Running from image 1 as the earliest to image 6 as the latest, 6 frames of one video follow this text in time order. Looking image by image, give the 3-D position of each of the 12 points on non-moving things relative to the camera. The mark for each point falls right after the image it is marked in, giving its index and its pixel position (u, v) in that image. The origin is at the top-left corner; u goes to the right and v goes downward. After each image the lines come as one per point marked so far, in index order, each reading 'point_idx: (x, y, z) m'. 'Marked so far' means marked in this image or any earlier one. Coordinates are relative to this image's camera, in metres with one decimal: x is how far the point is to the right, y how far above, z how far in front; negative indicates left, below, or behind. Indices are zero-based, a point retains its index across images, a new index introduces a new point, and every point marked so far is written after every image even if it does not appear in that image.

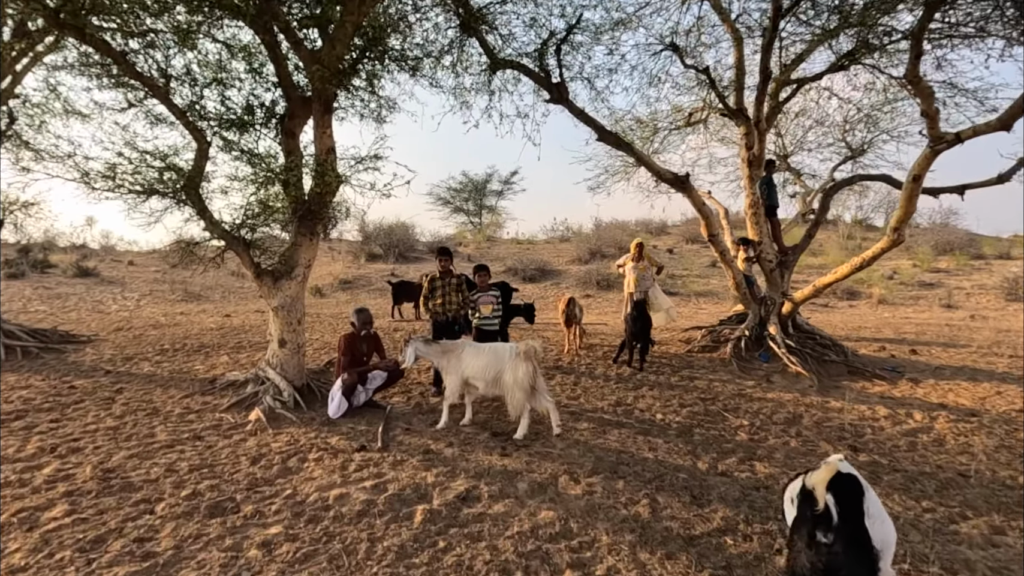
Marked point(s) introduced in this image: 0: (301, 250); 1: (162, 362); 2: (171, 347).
0: (-2.7, +0.5, +6.9) m
1: (-5.9, -1.3, +9.1) m
2: (-6.7, -1.1, +10.5) m
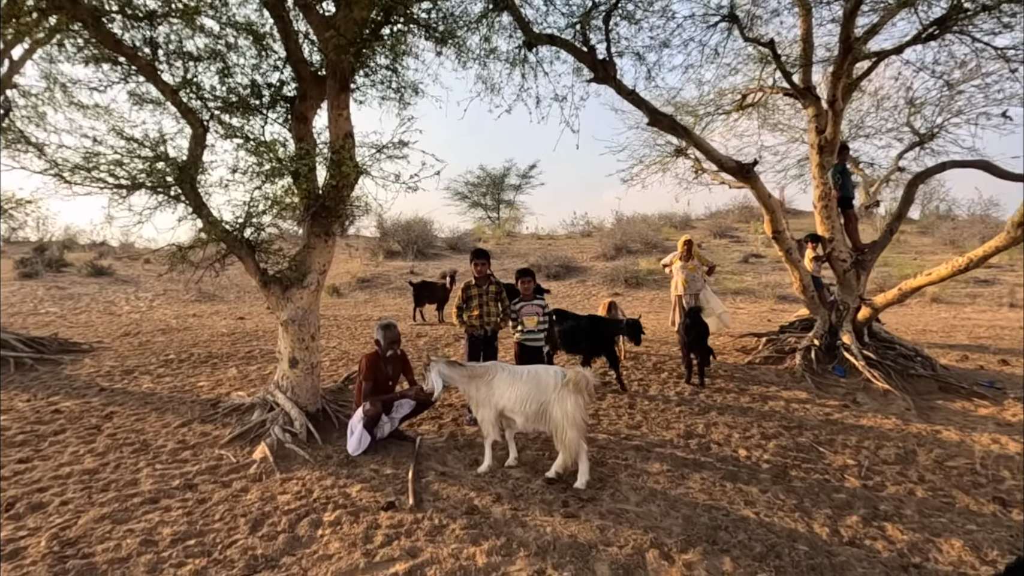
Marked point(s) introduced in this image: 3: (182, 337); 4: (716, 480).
0: (-2.2, +0.4, +5.9) m
1: (-5.3, -1.4, +8.2) m
2: (-6.0, -1.2, +9.6) m
3: (-7.4, -1.1, +11.9) m
4: (+1.8, -1.7, +4.8) m
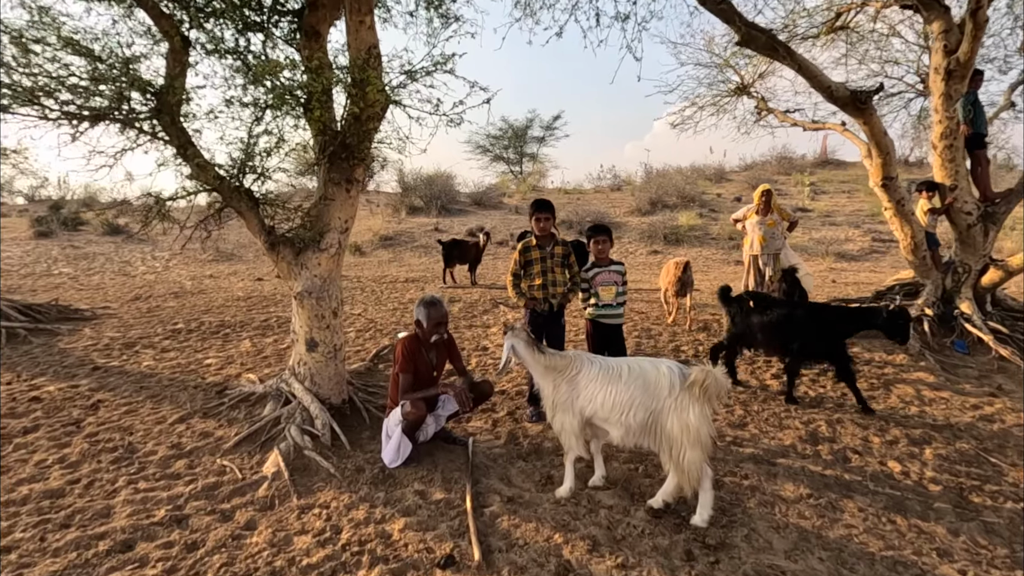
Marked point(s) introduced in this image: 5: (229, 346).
0: (-1.5, +0.7, +4.6) m
1: (-4.6, -0.9, +7.1) m
2: (-5.2, -0.6, +8.6) m
3: (-6.5, -0.3, +10.9) m
4: (+2.4, -1.5, +3.5) m
5: (-3.9, -0.8, +7.4) m
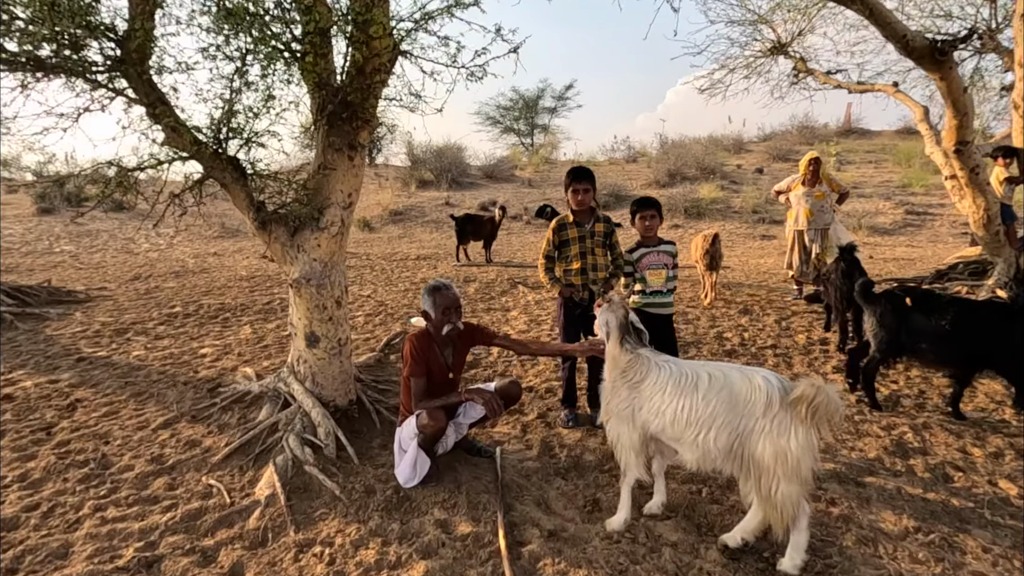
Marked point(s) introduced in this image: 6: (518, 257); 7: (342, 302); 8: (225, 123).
0: (-1.3, +0.8, +3.9) m
1: (-4.3, -0.6, +6.6) m
2: (-4.9, -0.3, +8.0) m
3: (-6.1, +0.1, +10.3) m
4: (+2.7, -1.4, +2.8) m
5: (-3.6, -0.6, +6.8) m
6: (+0.1, +0.7, +12.0) m
7: (-1.3, -0.1, +4.1) m
8: (-2.0, +1.1, +3.7) m
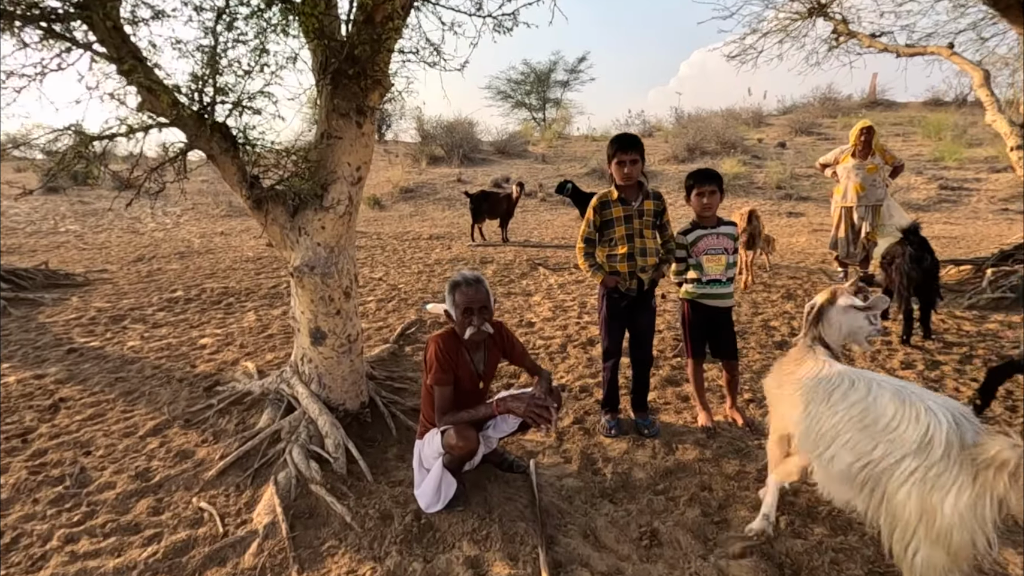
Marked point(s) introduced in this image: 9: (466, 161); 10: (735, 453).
0: (-1.1, +0.9, +3.4) m
1: (-4.0, -0.4, +6.1) m
2: (-4.6, -0.1, +7.5) m
3: (-5.8, +0.4, +9.9) m
4: (+2.9, -1.4, +2.3) m
5: (-3.3, -0.4, +6.3) m
6: (+0.5, +1.1, +11.4) m
7: (-1.1, 0.0, +3.5) m
8: (-1.8, +1.2, +3.1) m
9: (-1.7, +4.7, +19.8) m
10: (+1.4, -1.0, +3.4) m
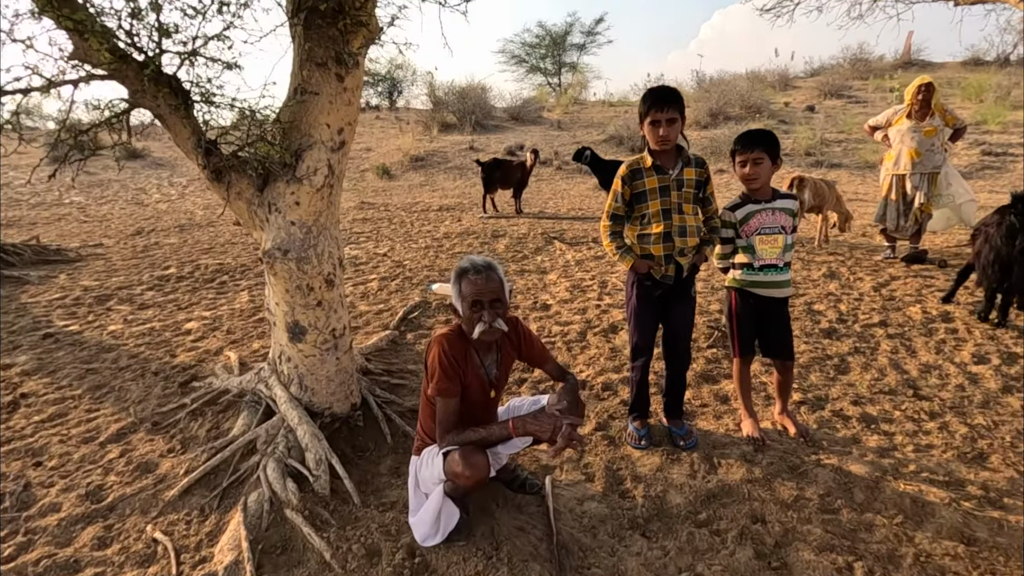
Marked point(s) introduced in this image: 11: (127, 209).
0: (-1.0, +0.9, +2.8) m
1: (-3.9, -0.2, +5.7) m
2: (-4.4, +0.2, +7.1) m
3: (-5.6, +0.9, +9.4) m
4: (+2.9, -1.4, +1.7) m
5: (-3.2, -0.1, +5.9) m
6: (+0.8, +1.6, +10.7) m
7: (-1.0, 0.0, +3.0) m
8: (-1.7, +1.2, +2.5) m
9: (-1.1, +5.7, +19.0) m
10: (+1.5, -1.0, +2.8) m
11: (-9.6, +1.9, +13.3) m
